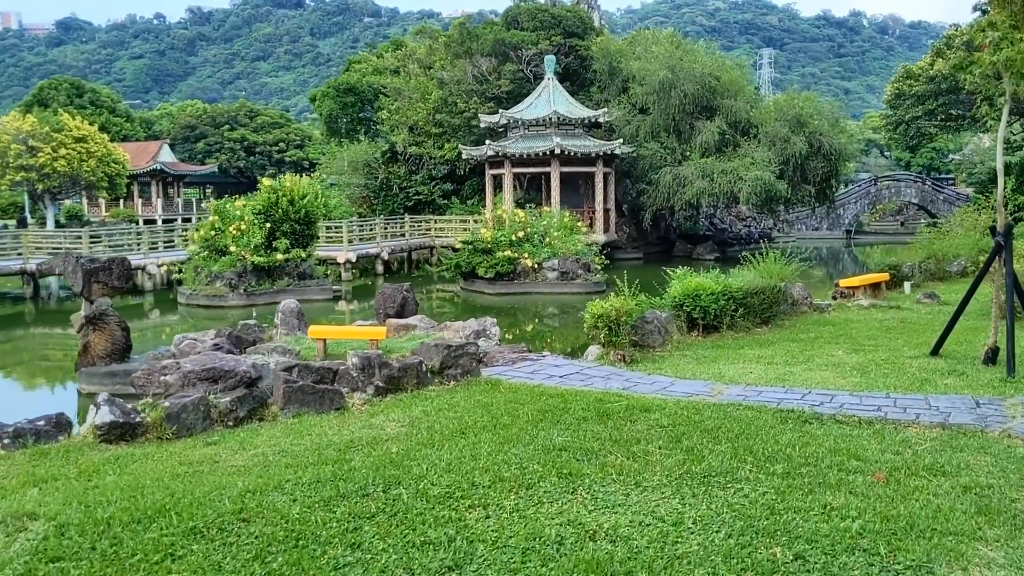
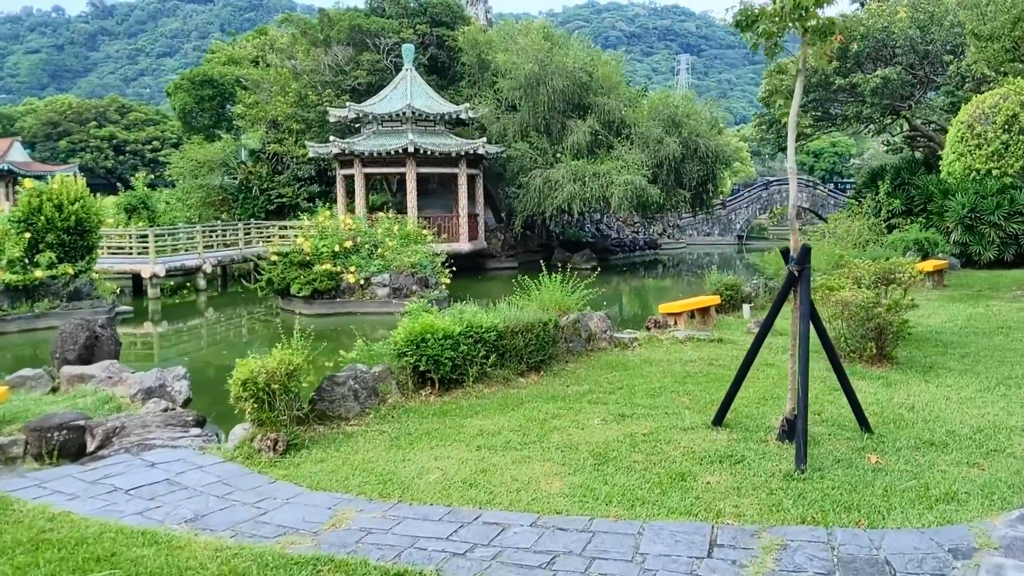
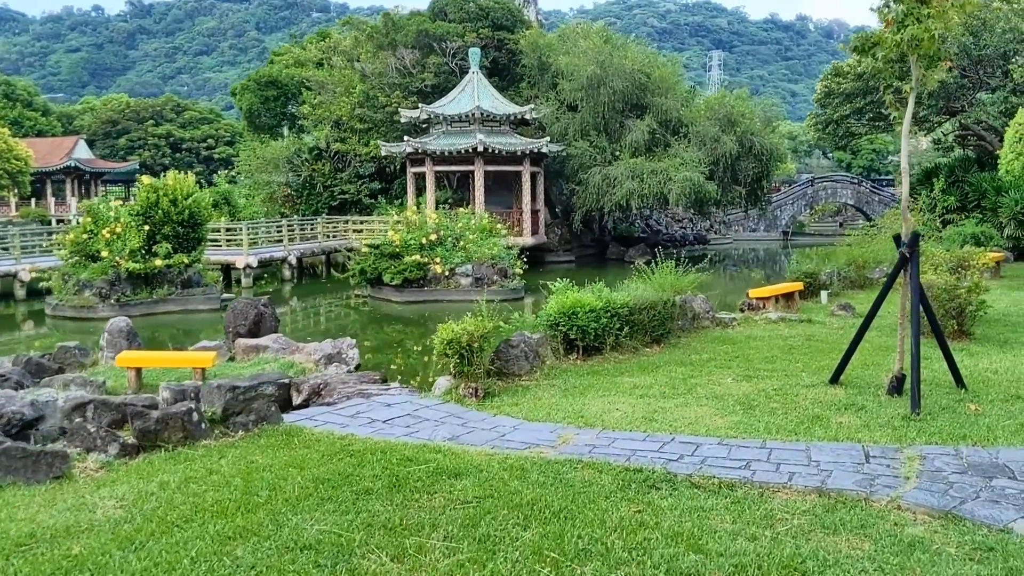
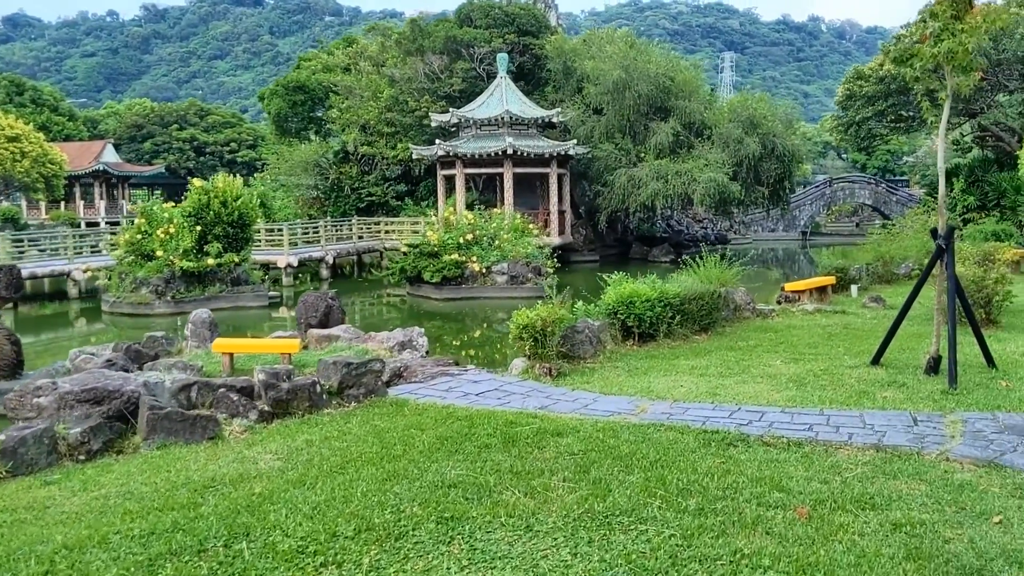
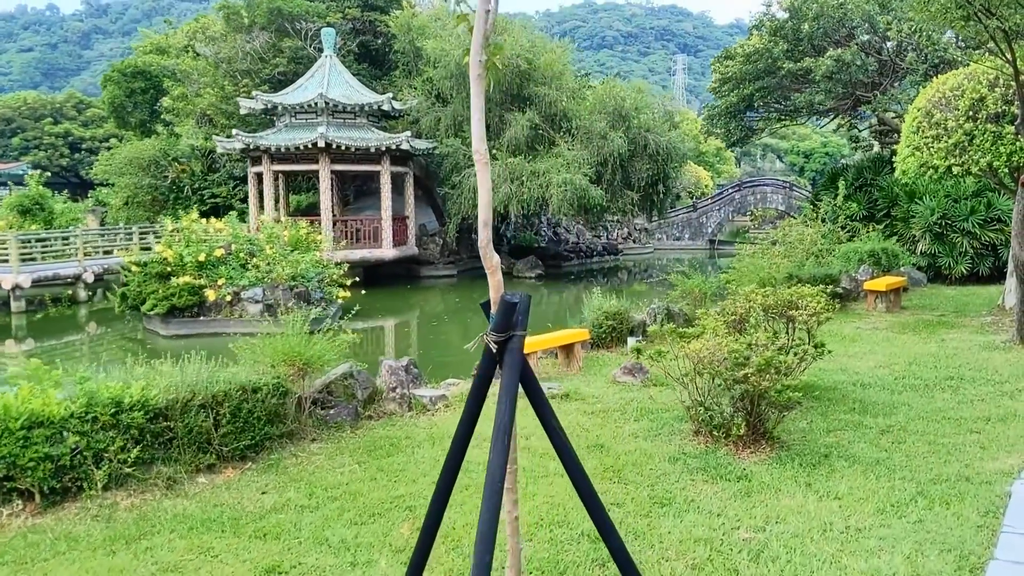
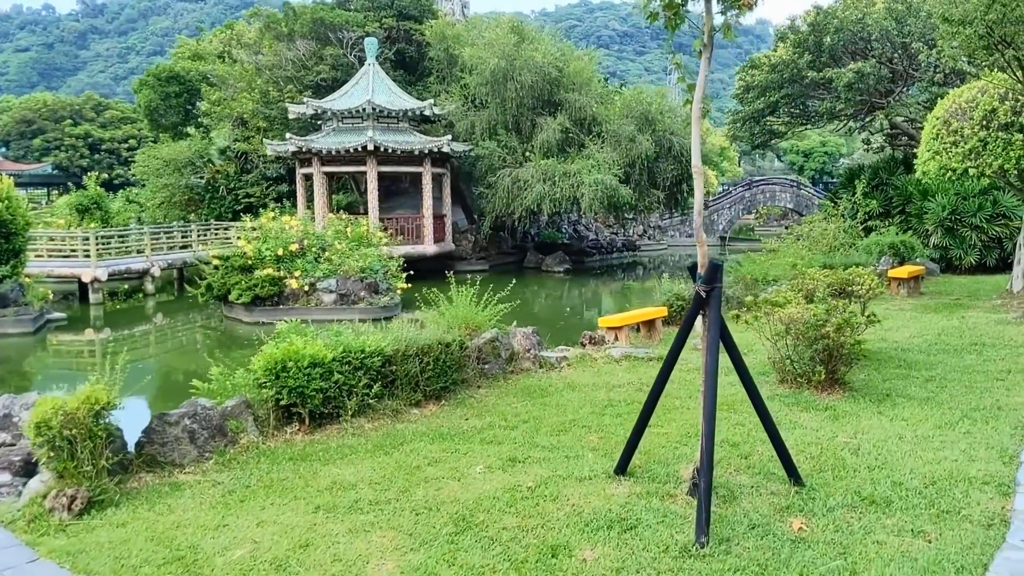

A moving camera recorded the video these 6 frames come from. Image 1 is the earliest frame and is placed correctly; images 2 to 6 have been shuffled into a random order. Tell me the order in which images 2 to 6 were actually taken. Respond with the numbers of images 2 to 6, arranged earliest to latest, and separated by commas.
4, 3, 2, 6, 5
